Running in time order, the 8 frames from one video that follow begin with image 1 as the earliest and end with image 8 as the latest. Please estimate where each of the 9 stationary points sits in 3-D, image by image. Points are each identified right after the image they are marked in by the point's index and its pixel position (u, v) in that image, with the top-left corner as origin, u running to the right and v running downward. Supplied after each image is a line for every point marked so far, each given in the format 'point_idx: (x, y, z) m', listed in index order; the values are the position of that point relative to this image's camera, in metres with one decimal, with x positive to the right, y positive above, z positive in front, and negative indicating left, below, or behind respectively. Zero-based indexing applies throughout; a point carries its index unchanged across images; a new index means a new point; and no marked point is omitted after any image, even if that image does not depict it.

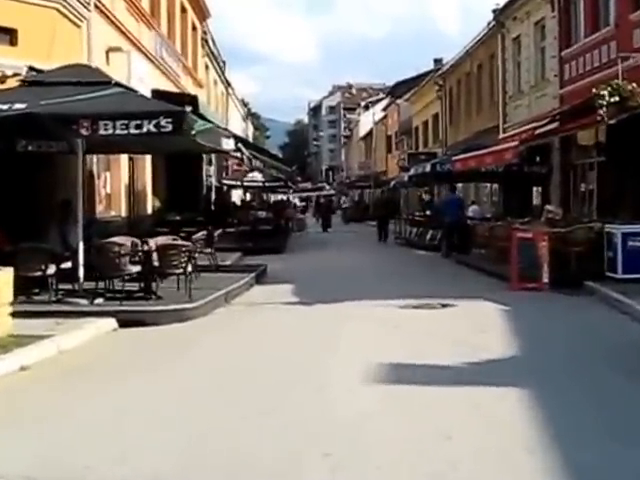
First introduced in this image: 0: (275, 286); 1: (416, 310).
0: (-0.6, -0.7, +19.1) m
1: (+1.1, -0.8, +14.2) m
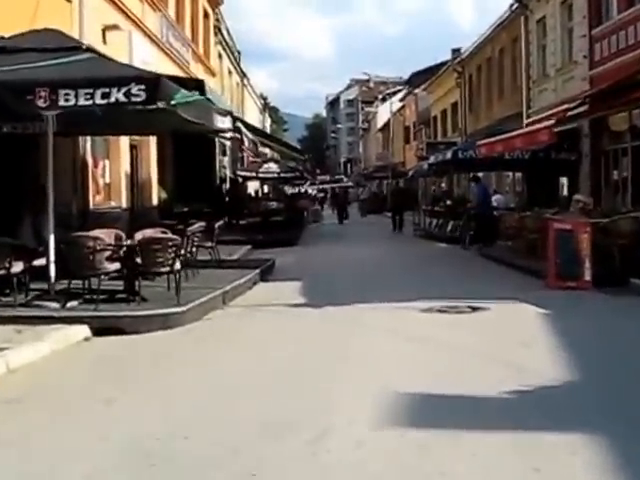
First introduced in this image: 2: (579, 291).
0: (-0.5, -0.6, +17.2) m
1: (+1.2, -0.7, +12.3) m
2: (+3.0, -0.6, +14.9) m
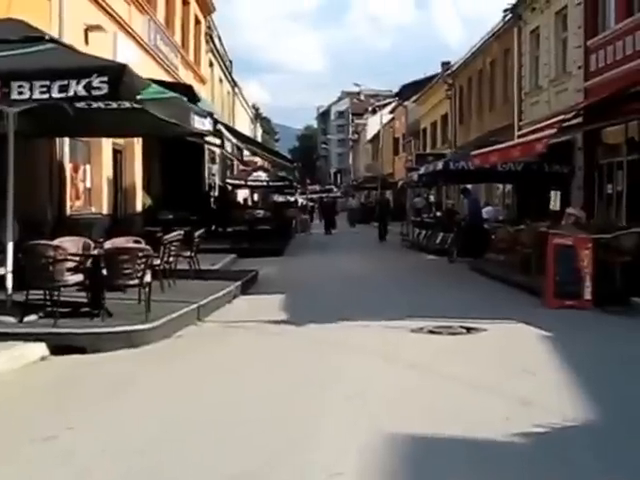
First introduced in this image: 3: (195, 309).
0: (-0.7, -0.7, +16.2) m
1: (+1.0, -0.9, +11.3) m
2: (+2.9, -0.8, +14.0) m
3: (-1.3, -0.7, +13.0) m
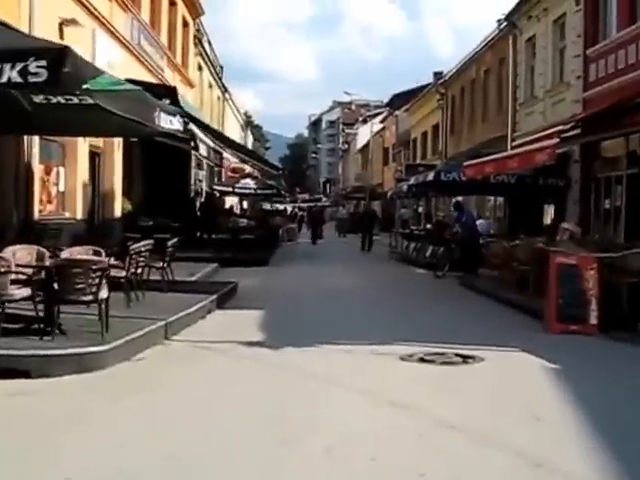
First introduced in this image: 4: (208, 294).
0: (-0.9, -0.9, +15.0) m
1: (+0.8, -1.0, +10.1) m
2: (+2.7, -1.0, +12.8) m
3: (-1.5, -0.8, +11.8) m
4: (-1.4, -0.7, +15.8) m
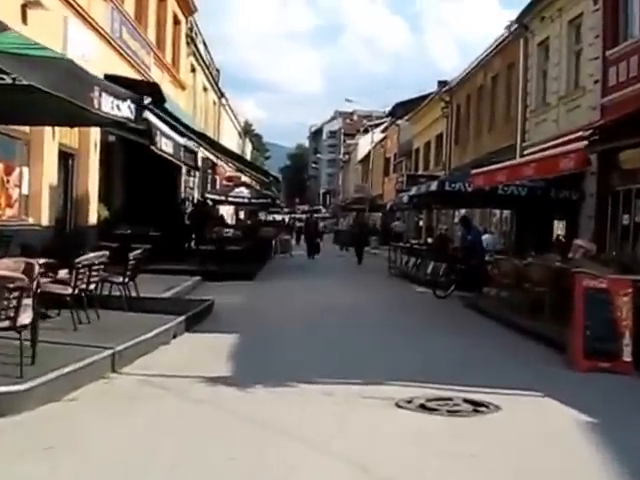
0: (-1.1, -1.0, +12.9) m
1: (+0.7, -1.1, +8.0) m
2: (+2.5, -1.1, +10.7) m
3: (-1.6, -0.9, +9.7) m
4: (-1.6, -0.8, +13.7) m
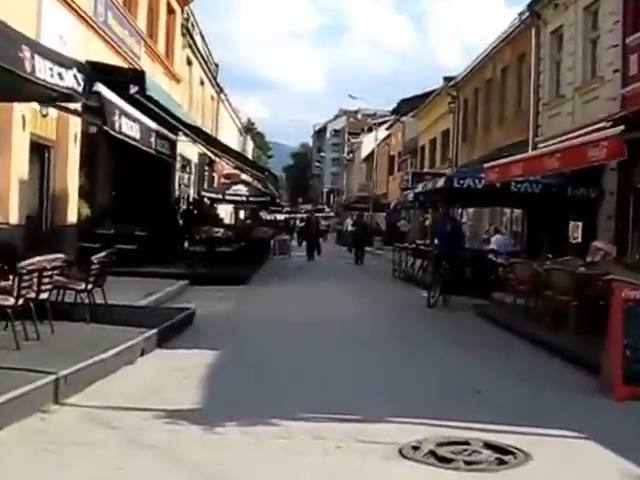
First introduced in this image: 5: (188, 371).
0: (-1.1, -1.0, +11.2) m
1: (+0.6, -1.1, +6.3) m
2: (+2.4, -1.2, +8.9) m
3: (-1.7, -0.9, +8.0) m
4: (-1.6, -0.8, +11.9) m
5: (-1.0, -1.0, +10.0) m
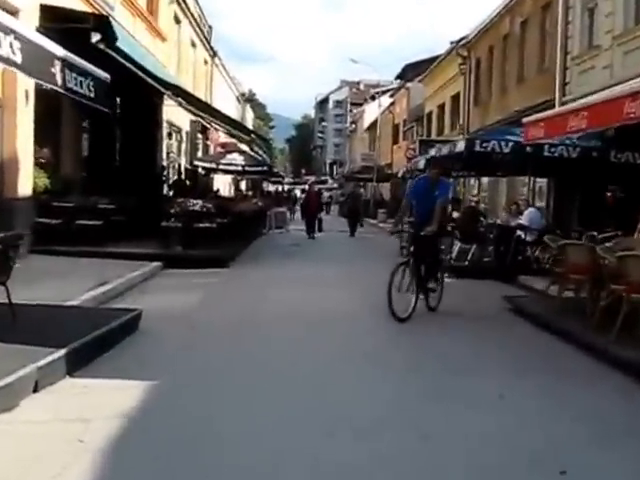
0: (-1.2, -0.9, +7.5) m
1: (+0.5, -1.1, +2.6) m
2: (+2.3, -1.1, +5.3) m
3: (-1.8, -0.9, +4.3) m
4: (-1.7, -0.7, +8.2) m
5: (-1.1, -0.9, +6.4) m
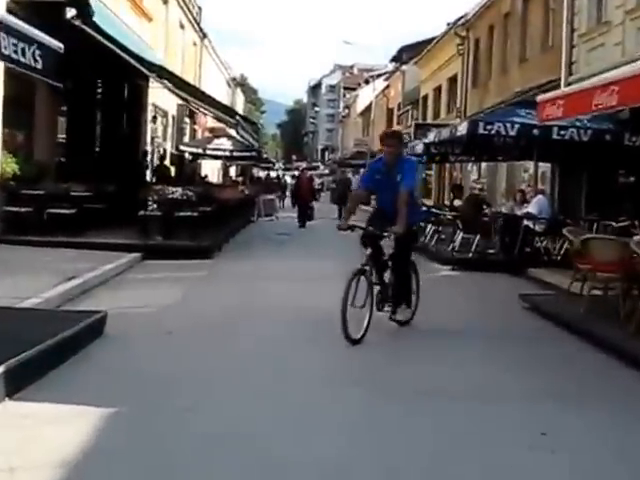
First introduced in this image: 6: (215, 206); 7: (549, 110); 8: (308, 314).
0: (-1.3, -0.9, +6.0) m
1: (+0.5, -1.2, +1.1) m
2: (+2.3, -1.1, +3.8) m
3: (-1.8, -0.9, +2.8) m
4: (-1.7, -0.7, +6.8) m
5: (-1.2, -0.9, +4.9) m
6: (-1.8, +0.4, +19.7) m
7: (+2.4, +1.4, +12.7) m
8: (-0.1, -0.7, +11.7) m
